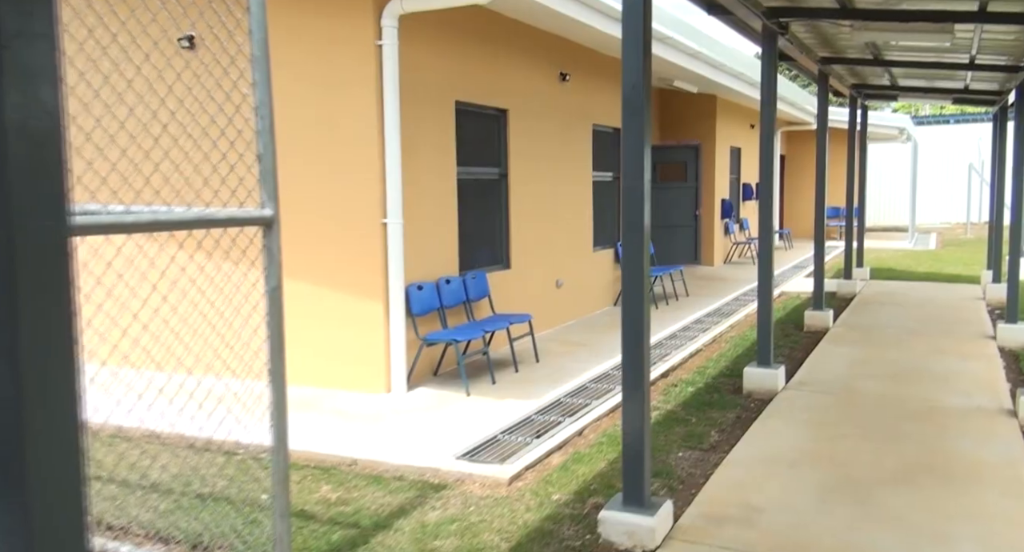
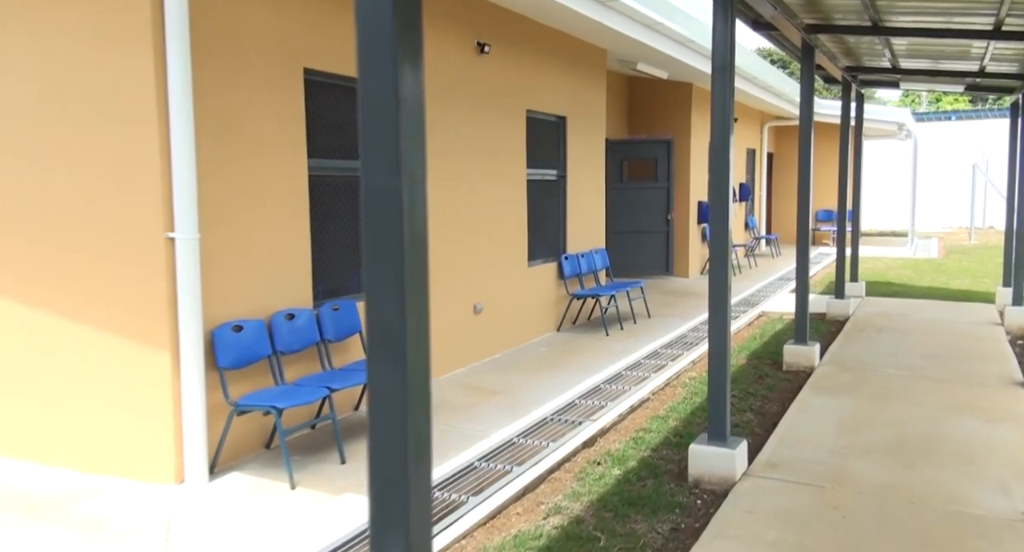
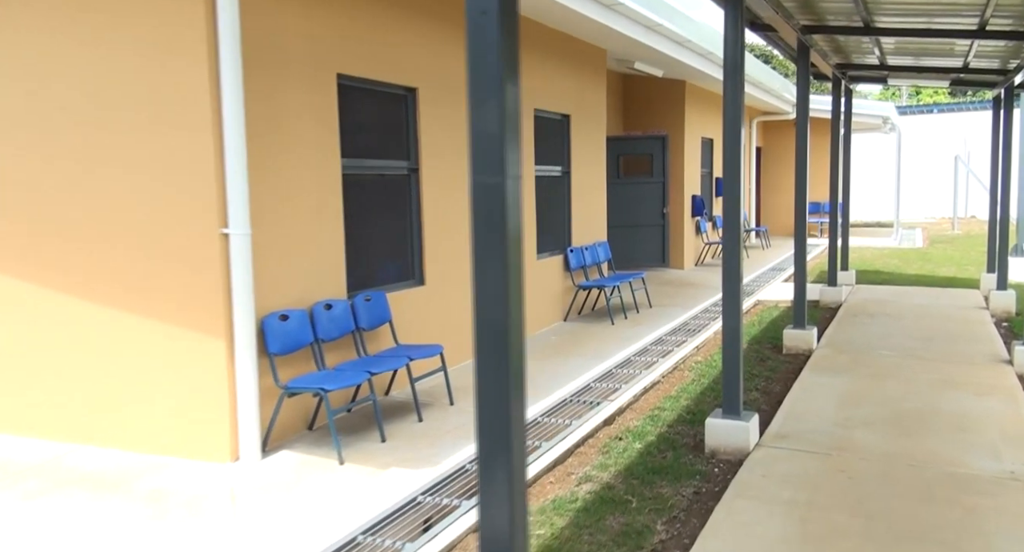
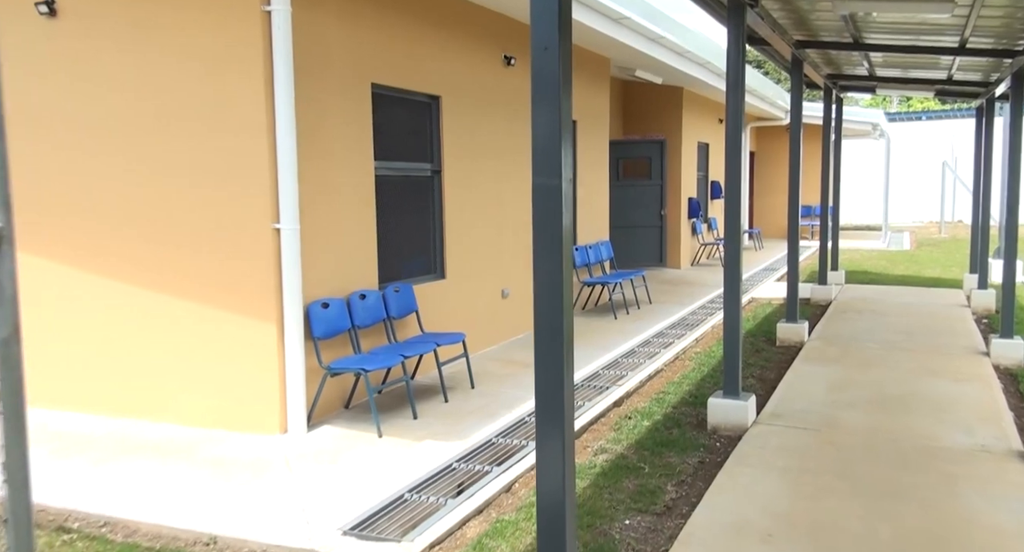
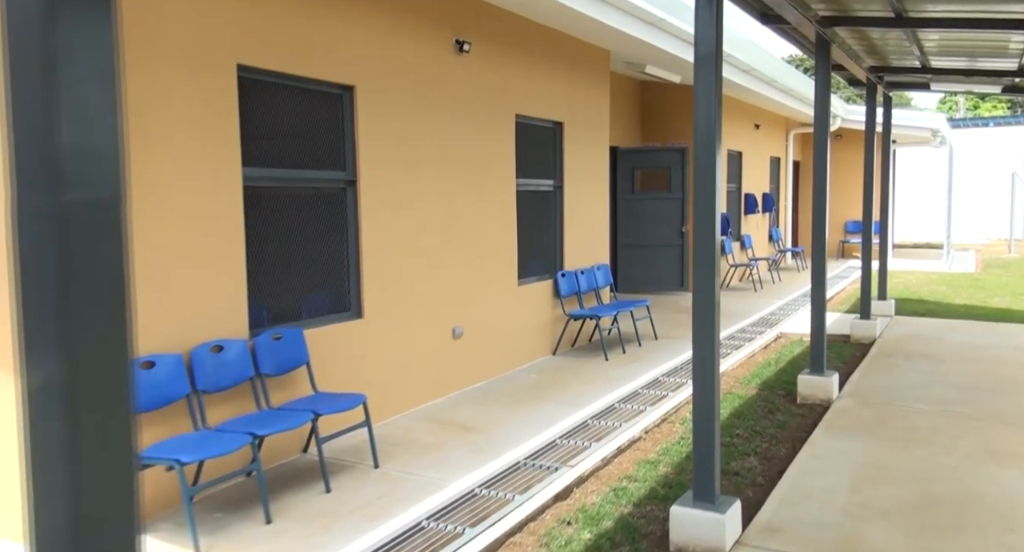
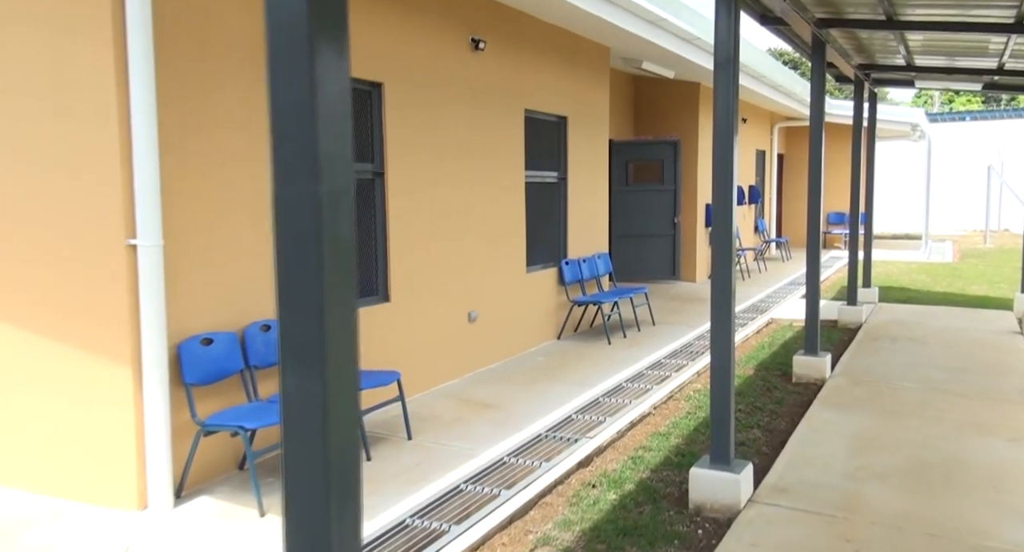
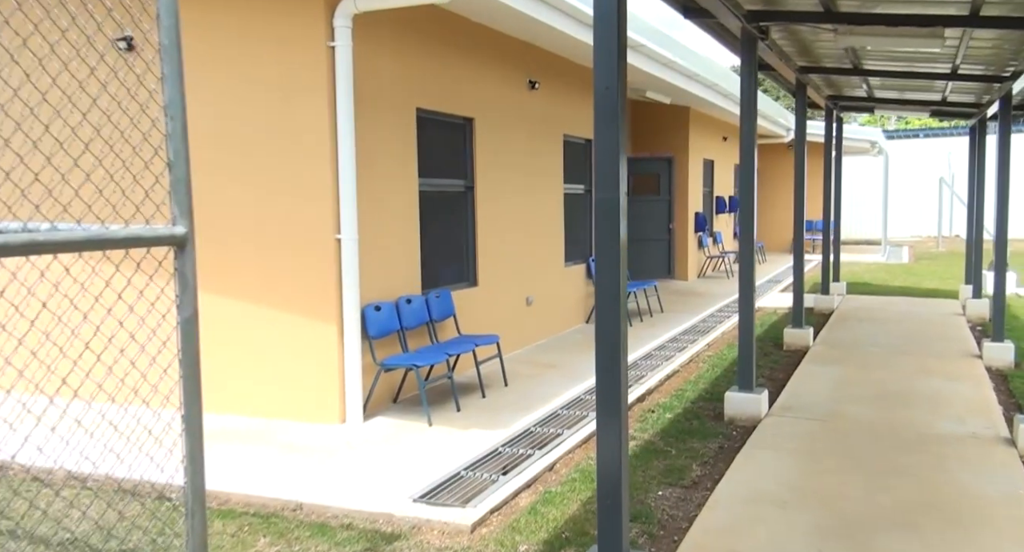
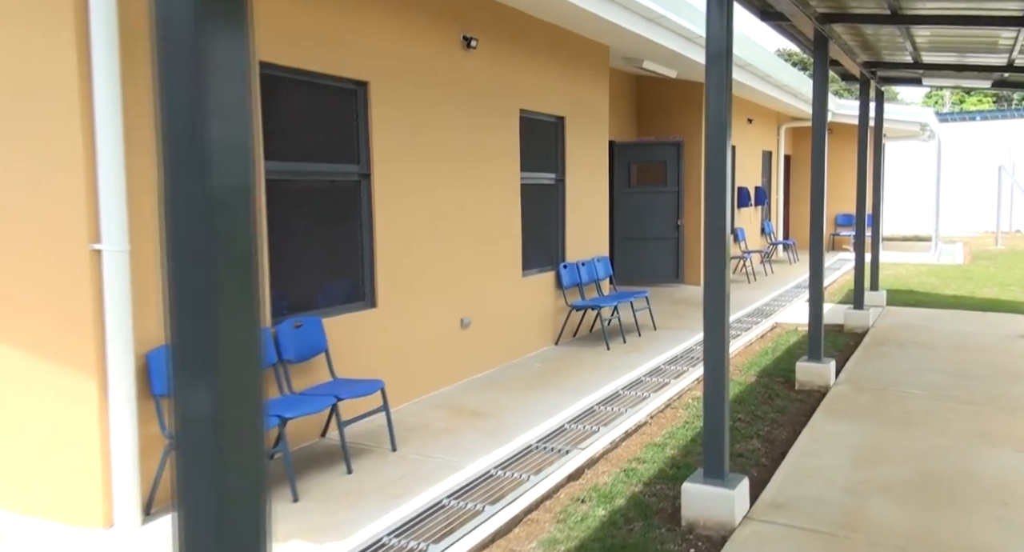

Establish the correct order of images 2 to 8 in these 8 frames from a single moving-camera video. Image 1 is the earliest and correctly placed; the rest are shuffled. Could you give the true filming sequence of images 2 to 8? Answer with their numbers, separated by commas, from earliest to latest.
7, 4, 3, 2, 6, 8, 5
